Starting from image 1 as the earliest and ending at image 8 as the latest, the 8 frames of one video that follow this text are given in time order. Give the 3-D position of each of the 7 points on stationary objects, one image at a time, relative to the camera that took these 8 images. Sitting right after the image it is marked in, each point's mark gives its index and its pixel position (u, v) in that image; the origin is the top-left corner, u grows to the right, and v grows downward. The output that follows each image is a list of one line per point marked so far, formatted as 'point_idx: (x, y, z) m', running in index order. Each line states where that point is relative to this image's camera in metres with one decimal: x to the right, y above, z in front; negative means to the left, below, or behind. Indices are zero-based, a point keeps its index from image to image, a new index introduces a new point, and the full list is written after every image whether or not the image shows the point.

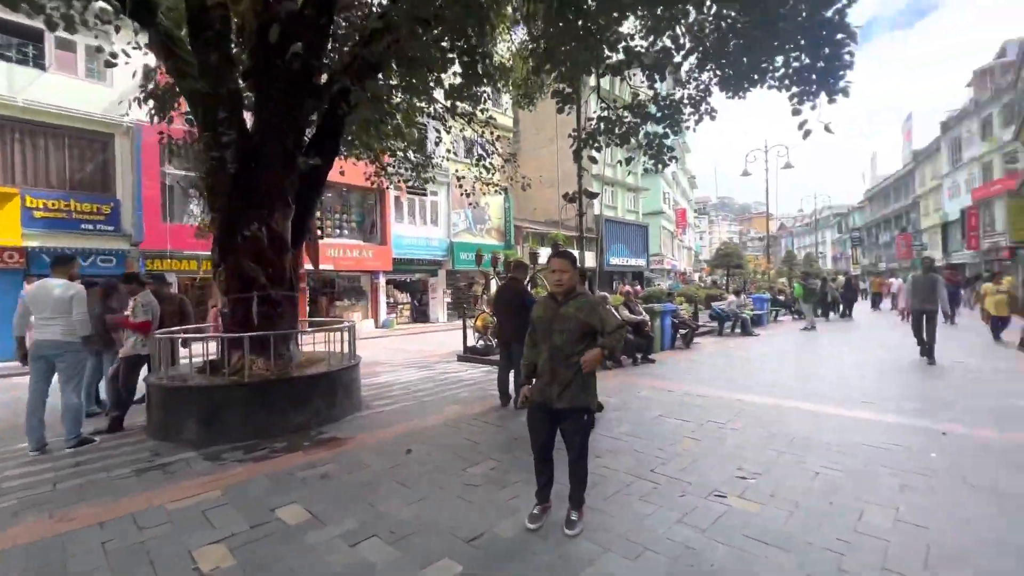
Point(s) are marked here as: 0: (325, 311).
0: (-7.1, -0.9, +17.2) m
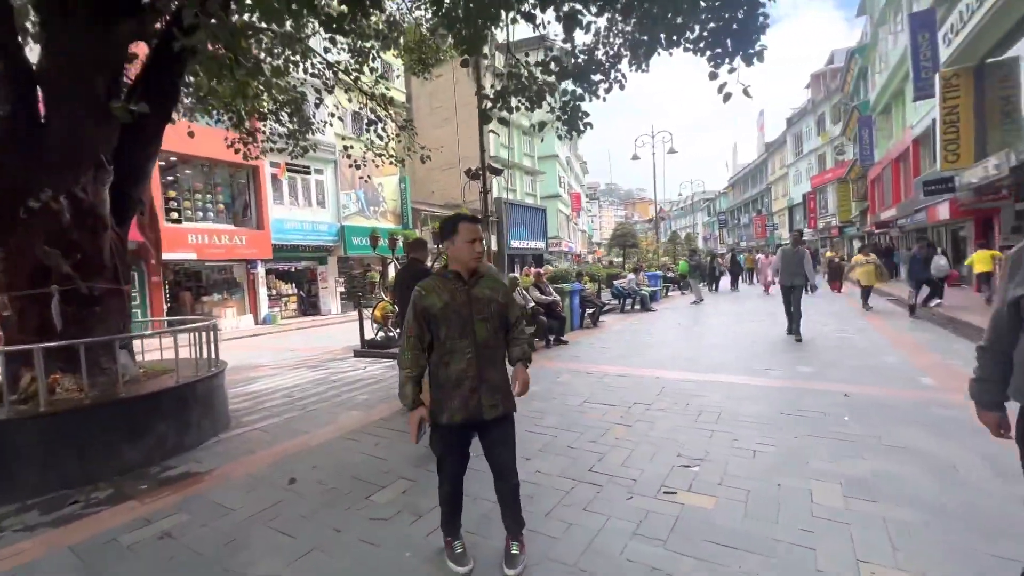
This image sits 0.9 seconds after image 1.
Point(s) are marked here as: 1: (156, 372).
0: (-10.4, -0.7, +14.6) m
1: (-3.6, -0.8, +4.6) m
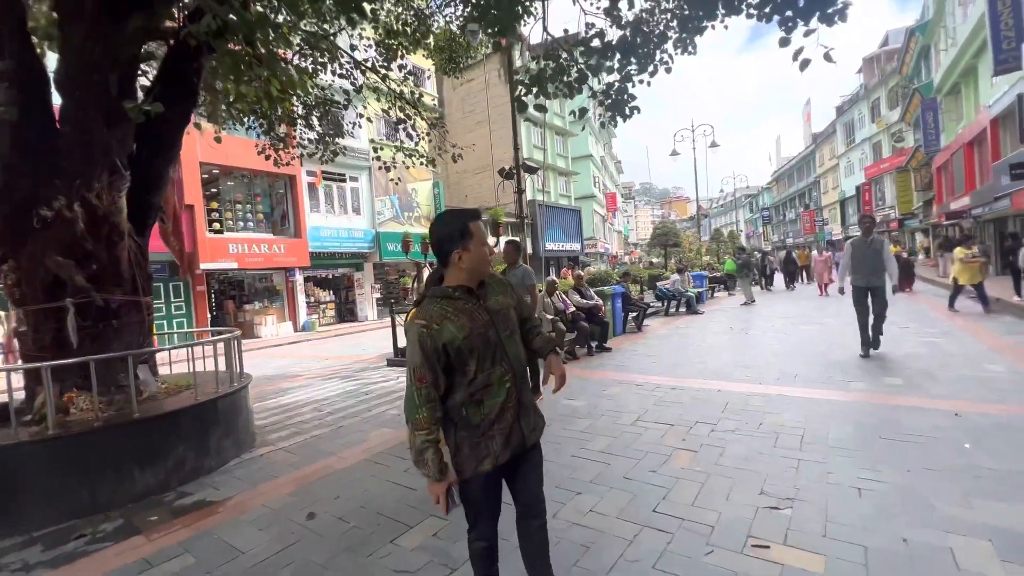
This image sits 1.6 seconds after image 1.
0: (-9.3, -0.9, +14.9) m
1: (-3.2, -1.0, +4.4) m
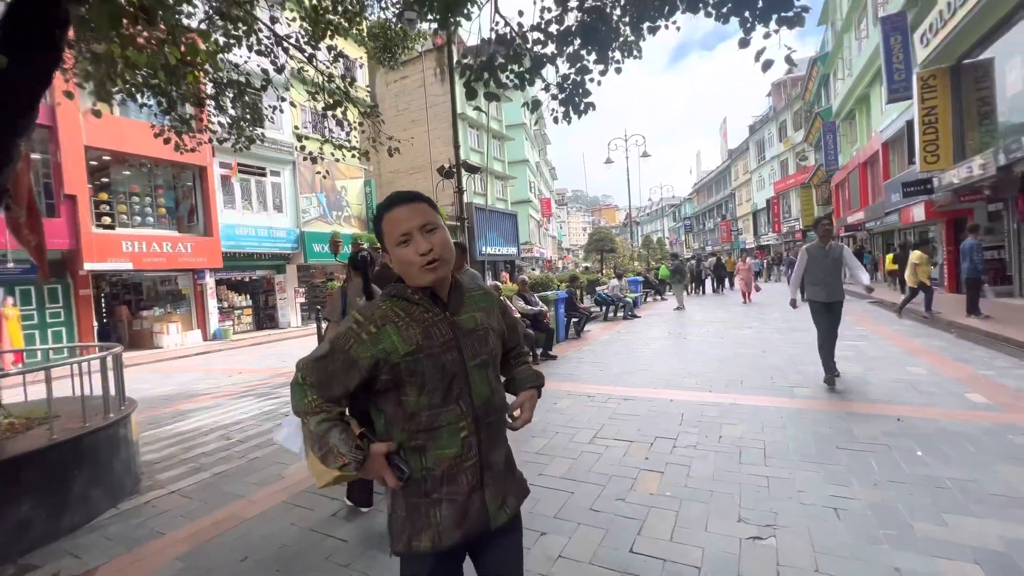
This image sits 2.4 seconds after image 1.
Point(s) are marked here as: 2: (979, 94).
0: (-11.1, -1.1, +12.9) m
1: (-3.6, -1.0, +3.4) m
2: (+11.5, +4.8, +11.1) m
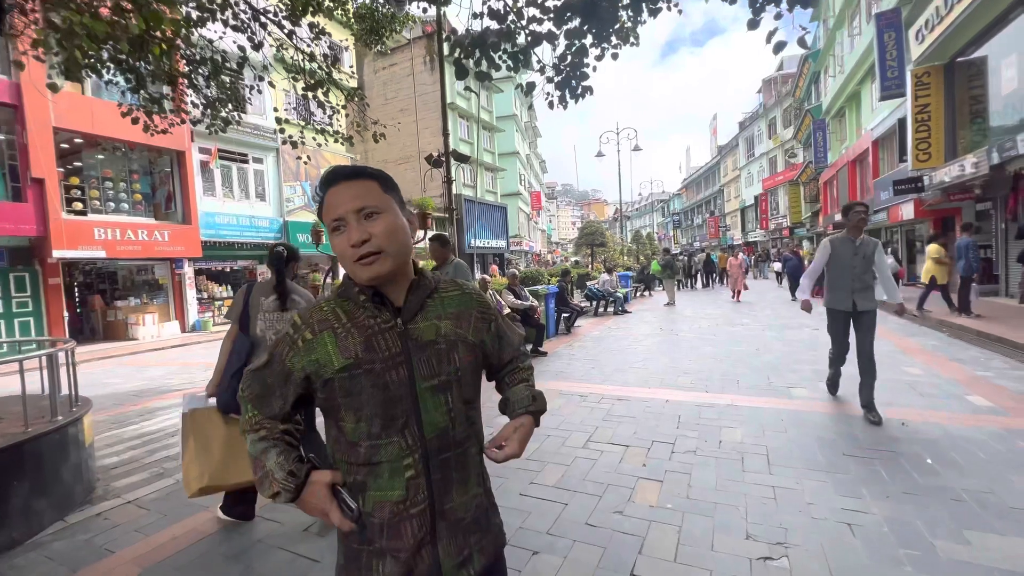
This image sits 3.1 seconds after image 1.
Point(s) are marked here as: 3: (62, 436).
0: (-11.4, -0.8, +12.4) m
1: (-3.7, -0.9, +3.1) m
2: (+11.3, +4.8, +11.1) m
3: (-3.1, -1.0, +3.2) m
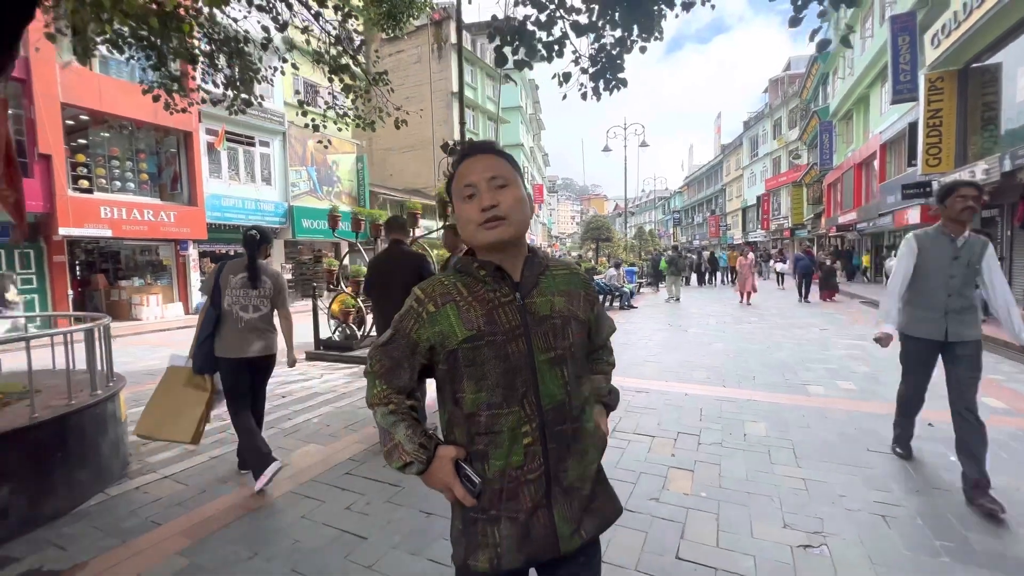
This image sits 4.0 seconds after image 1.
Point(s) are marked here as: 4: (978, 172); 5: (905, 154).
0: (-11.2, -0.2, +12.3) m
1: (-3.4, -0.7, +3.1) m
2: (+11.7, +4.7, +11.1) m
3: (-2.9, -0.9, +3.2) m
4: (+10.4, +2.6, +10.1) m
5: (+12.9, +4.4, +14.8) m
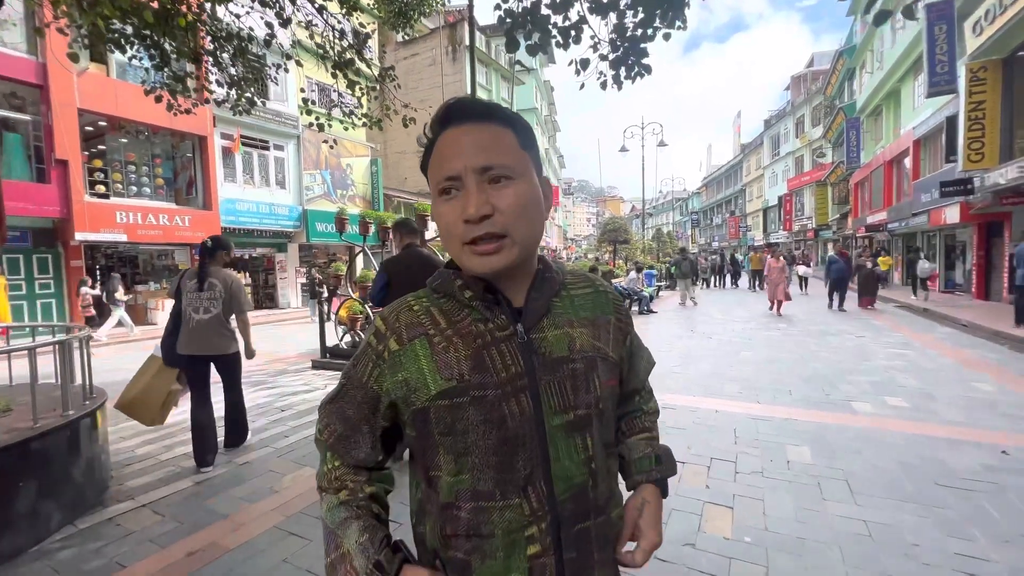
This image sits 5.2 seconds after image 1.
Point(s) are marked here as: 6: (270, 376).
0: (-10.9, -0.3, +12.3) m
1: (-3.4, -0.8, +2.8) m
2: (+12.0, +4.6, +10.4) m
3: (-2.8, -0.9, +2.9) m
4: (+10.7, +2.5, +9.3) m
5: (+13.3, +4.3, +14.0) m
6: (-3.5, -1.3, +6.5) m
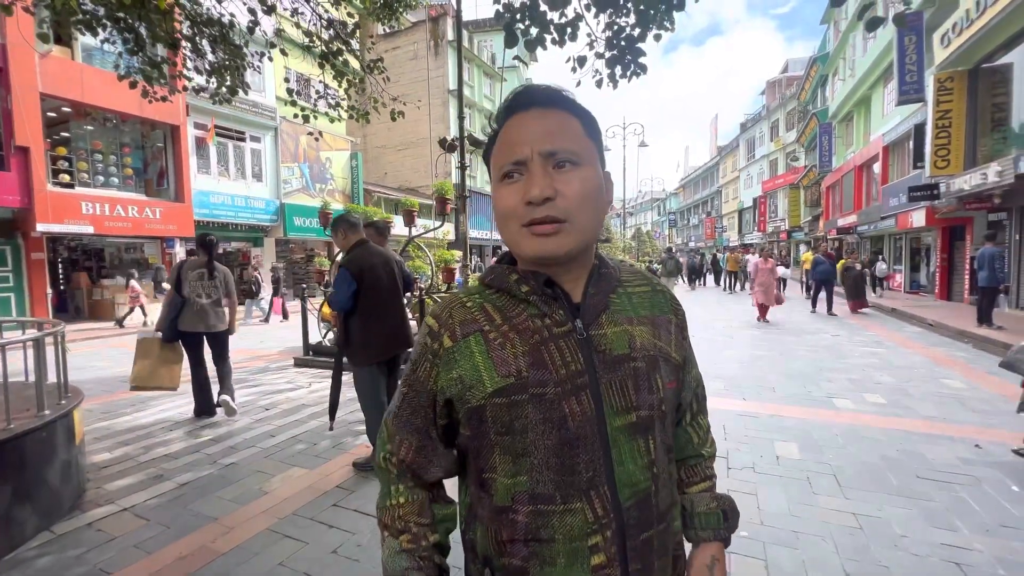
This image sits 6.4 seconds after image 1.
0: (-11.3, -0.2, +11.8) m
1: (-3.4, -0.8, +2.6) m
2: (+11.7, +4.5, +10.9) m
3: (-2.8, -0.9, +2.7) m
4: (+10.4, +2.5, +9.8) m
5: (+12.8, +4.3, +14.6) m
6: (-3.6, -1.2, +6.3) m
